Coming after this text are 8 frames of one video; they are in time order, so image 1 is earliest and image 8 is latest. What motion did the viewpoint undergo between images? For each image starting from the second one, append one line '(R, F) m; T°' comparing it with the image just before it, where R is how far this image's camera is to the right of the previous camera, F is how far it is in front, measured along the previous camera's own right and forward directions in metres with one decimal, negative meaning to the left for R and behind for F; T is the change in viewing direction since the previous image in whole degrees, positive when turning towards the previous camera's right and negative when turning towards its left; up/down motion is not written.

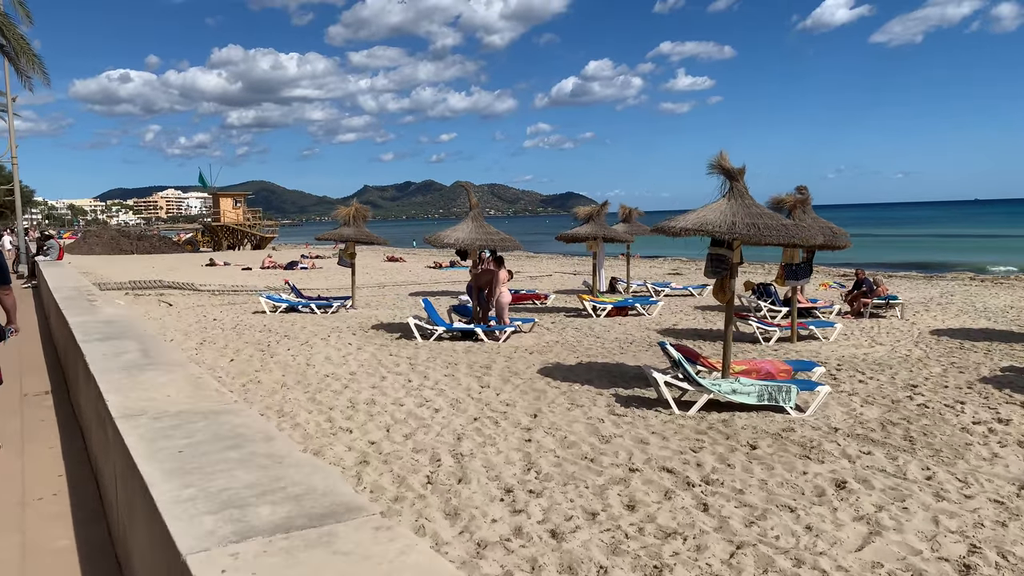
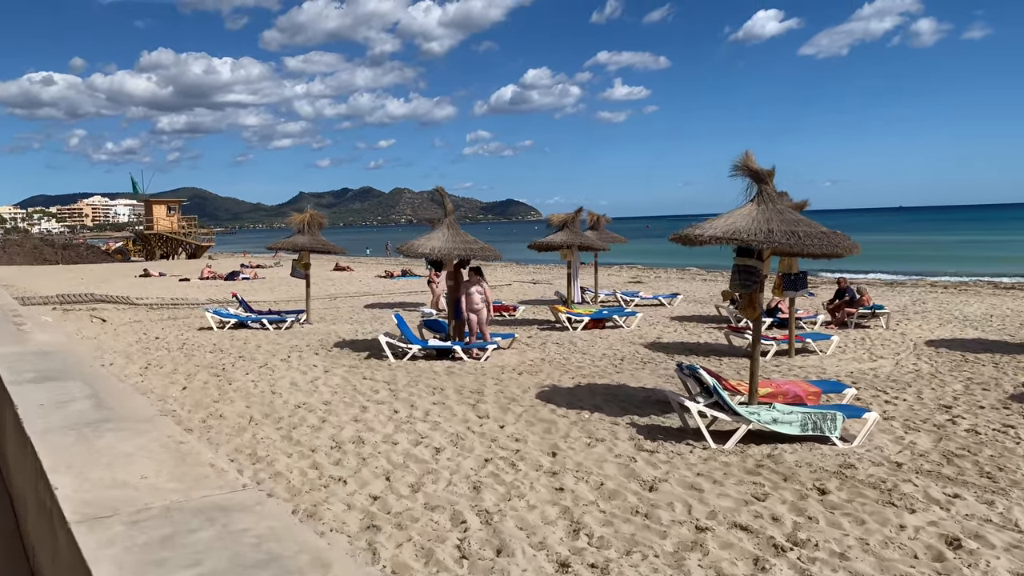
(-0.4, +0.7) m; +4°
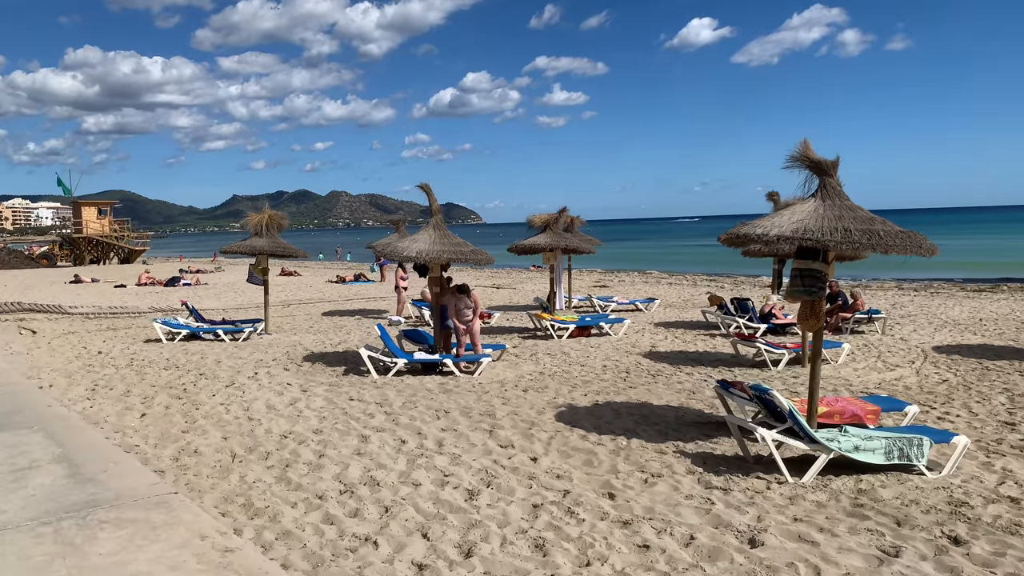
(-0.5, +0.8) m; +4°
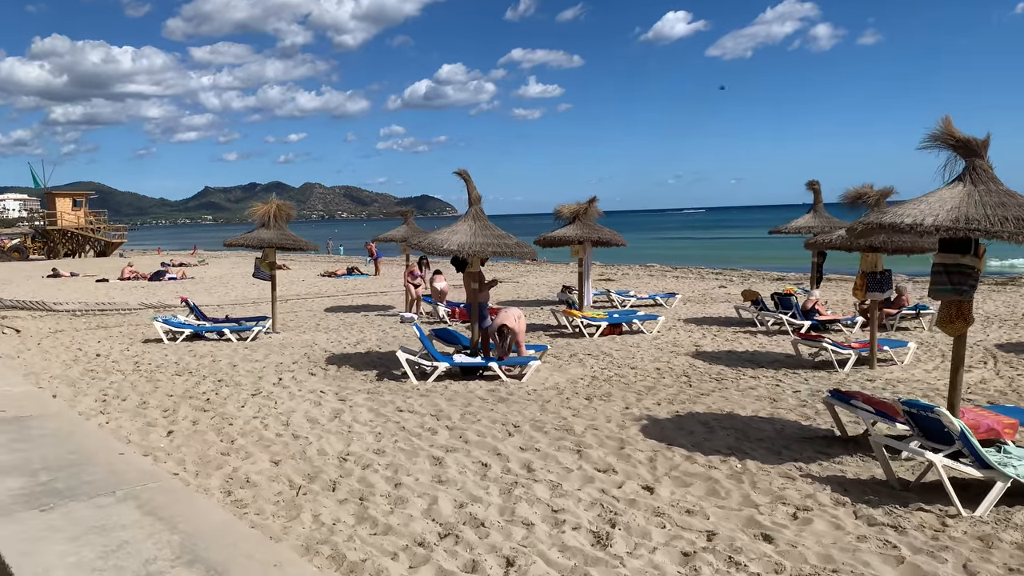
(-0.6, +0.7) m; +2°
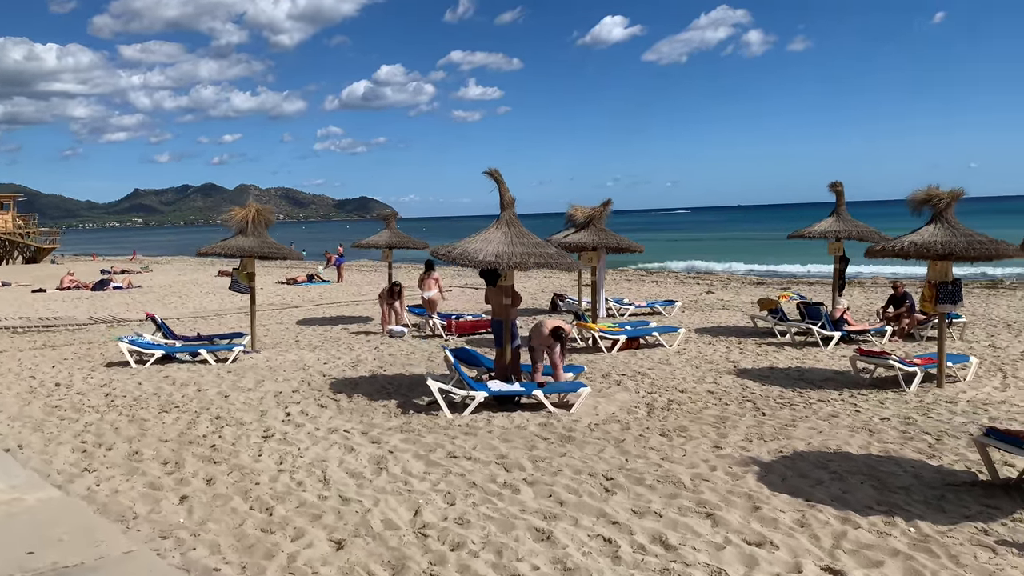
(-0.8, +0.9) m; +4°
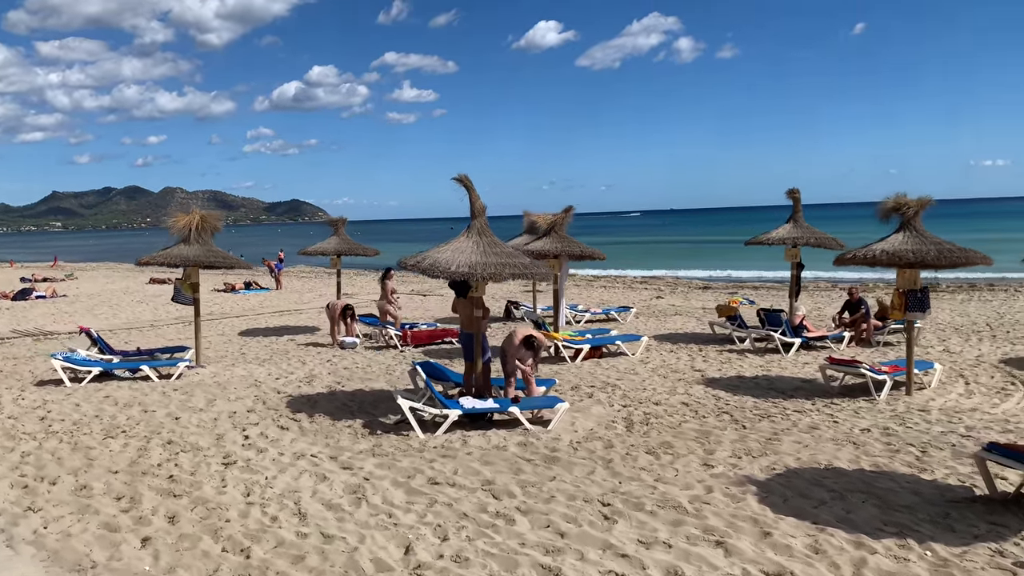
(-0.3, +0.3) m; +4°
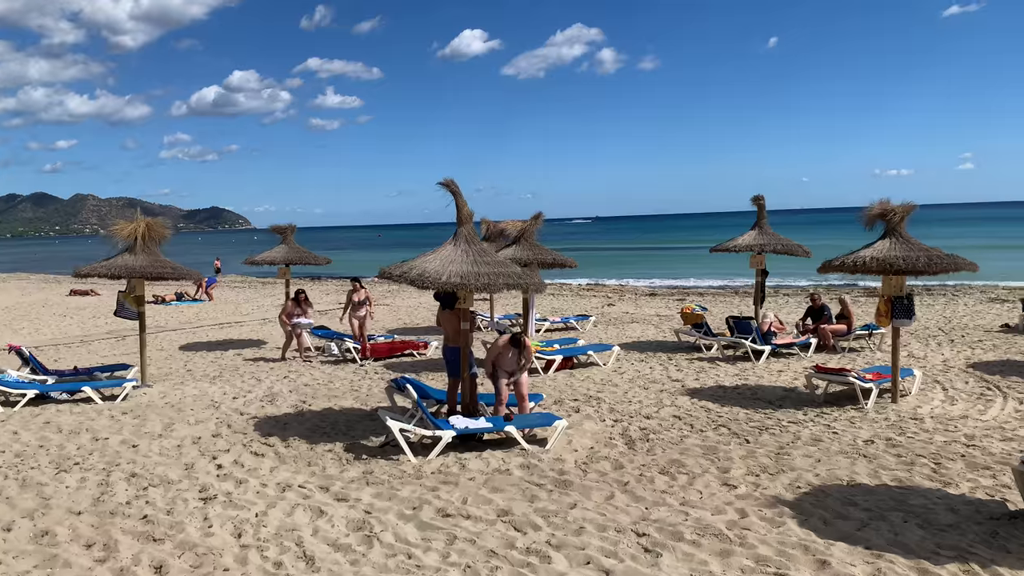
(-0.4, +0.3) m; +5°
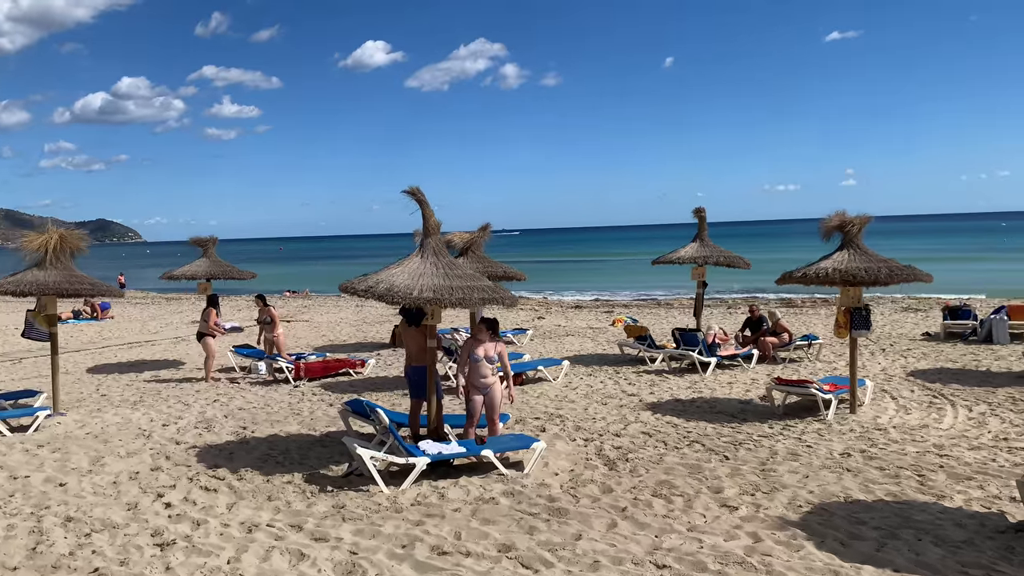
(-0.4, +0.3) m; +7°
